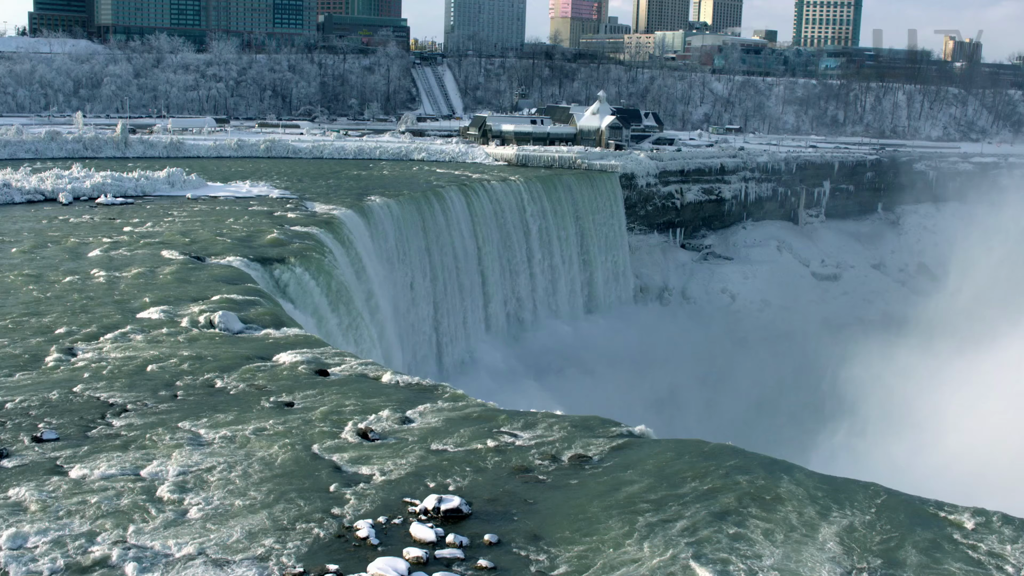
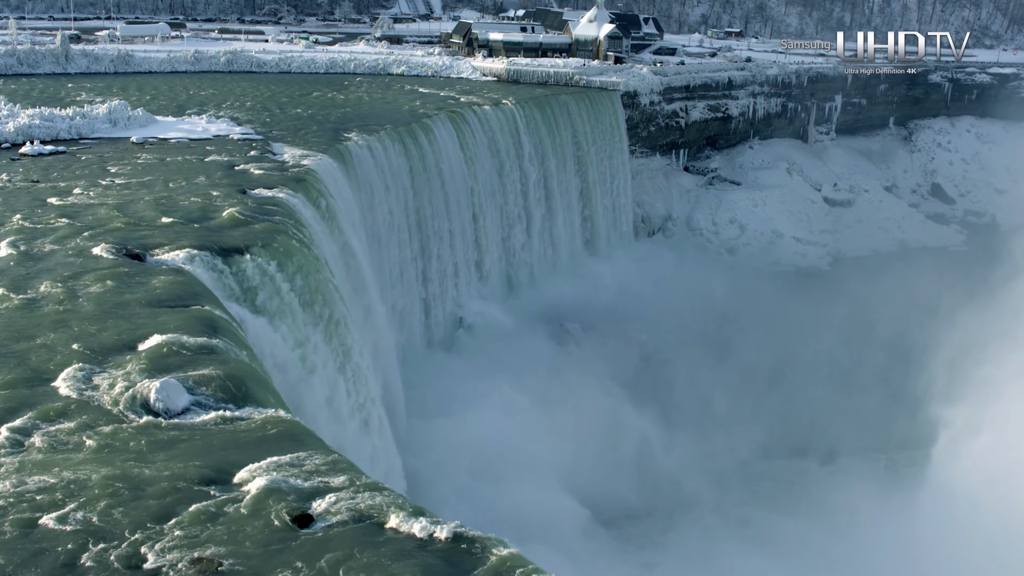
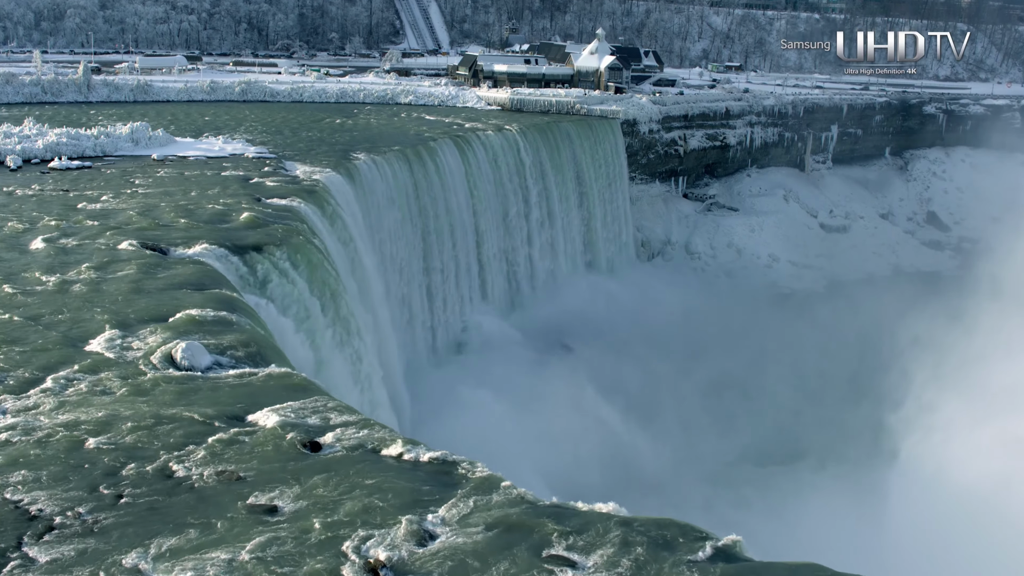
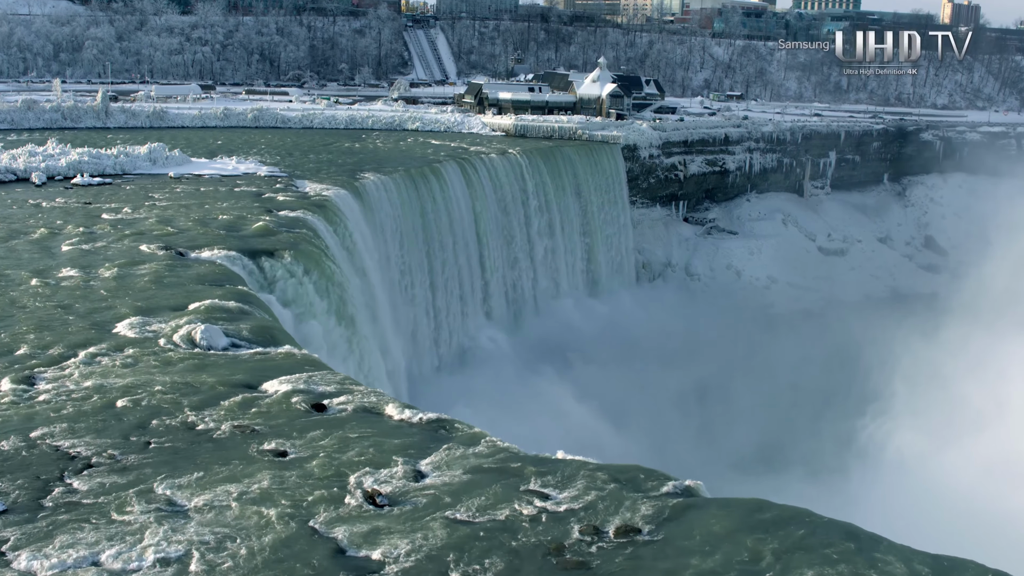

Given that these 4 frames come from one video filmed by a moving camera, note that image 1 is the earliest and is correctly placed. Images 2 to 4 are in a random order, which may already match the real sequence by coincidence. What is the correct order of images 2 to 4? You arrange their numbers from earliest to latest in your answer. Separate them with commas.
4, 3, 2
